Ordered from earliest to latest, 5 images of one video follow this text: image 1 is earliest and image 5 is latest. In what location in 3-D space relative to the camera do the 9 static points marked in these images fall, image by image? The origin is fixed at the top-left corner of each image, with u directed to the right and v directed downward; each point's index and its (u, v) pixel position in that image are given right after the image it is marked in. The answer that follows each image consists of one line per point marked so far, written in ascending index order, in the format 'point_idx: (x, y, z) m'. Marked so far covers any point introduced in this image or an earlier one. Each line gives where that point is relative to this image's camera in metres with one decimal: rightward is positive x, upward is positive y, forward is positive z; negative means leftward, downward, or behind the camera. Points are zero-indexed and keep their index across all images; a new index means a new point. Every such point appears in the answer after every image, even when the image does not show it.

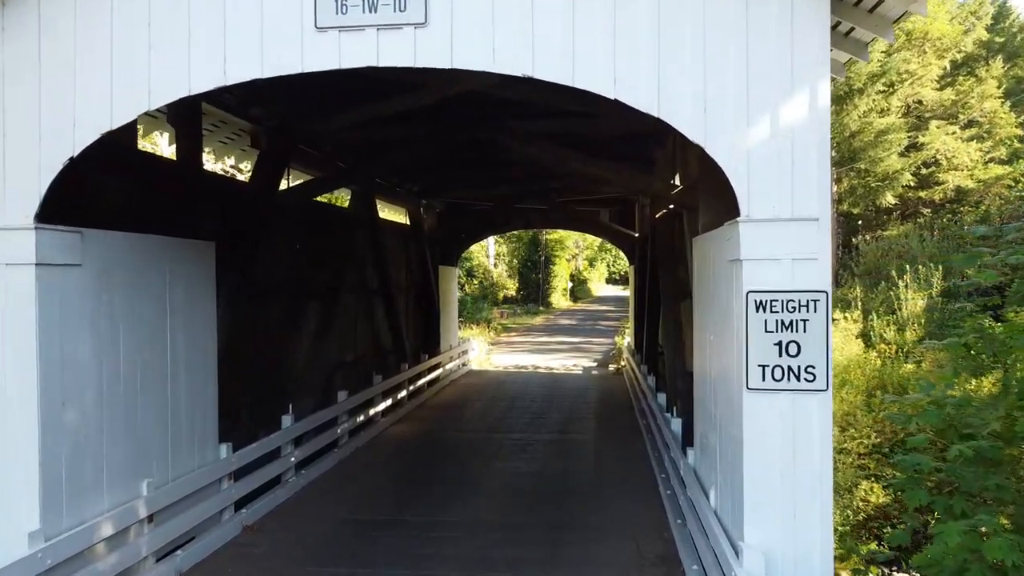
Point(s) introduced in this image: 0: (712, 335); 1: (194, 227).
0: (+0.7, -0.2, +4.0) m
1: (-1.4, +0.3, +5.1) m
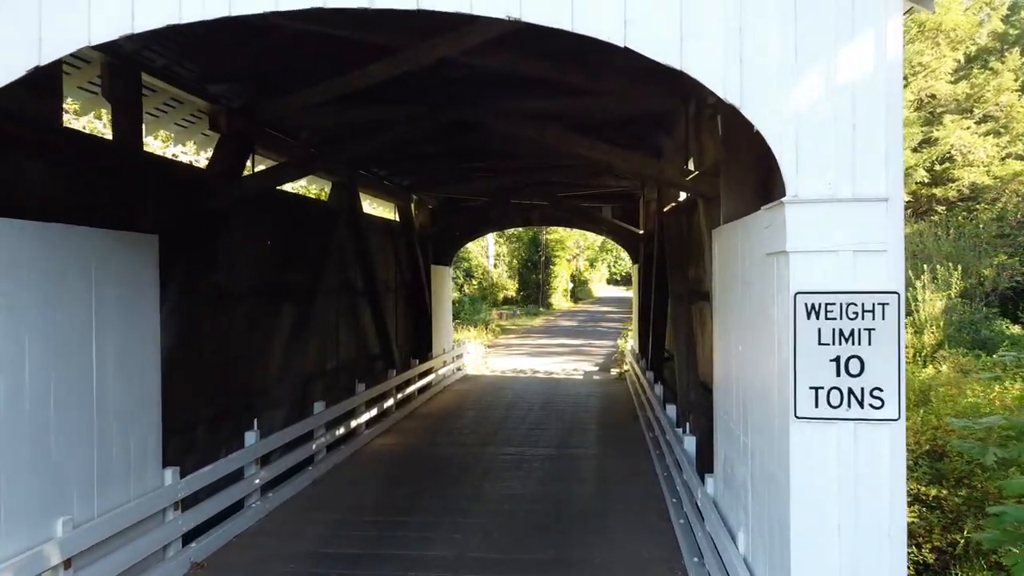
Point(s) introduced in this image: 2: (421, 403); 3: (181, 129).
0: (+0.7, -0.2, +3.3) m
1: (-1.5, +0.3, +4.4) m
2: (-0.8, -1.0, +10.3) m
3: (-1.7, +0.8, +5.9) m
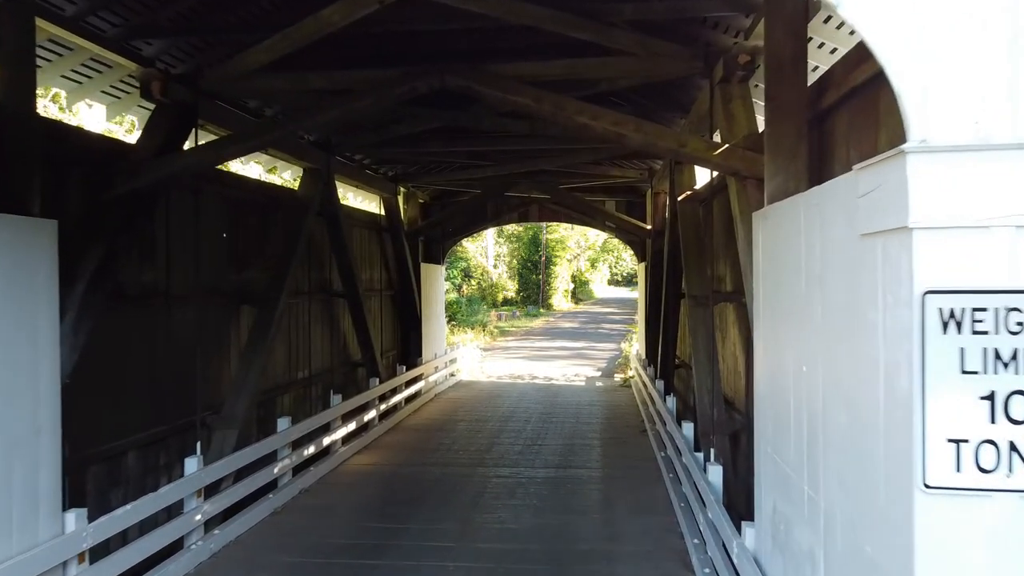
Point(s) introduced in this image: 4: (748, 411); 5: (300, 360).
0: (+0.6, -0.2, +2.4) m
1: (-1.5, +0.3, +3.6) m
2: (-0.9, -1.0, +9.4) m
3: (-1.8, +0.8, +5.0) m
4: (+1.0, -0.5, +4.8) m
5: (-1.3, -0.5, +7.2) m
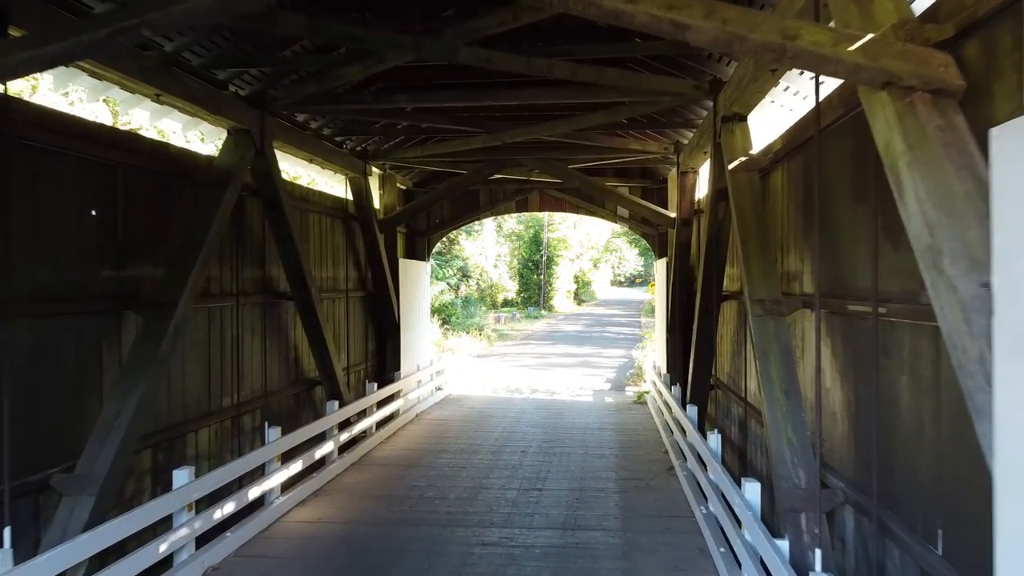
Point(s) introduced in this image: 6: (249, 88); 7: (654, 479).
0: (+0.6, -0.2, +0.7) m
1: (-1.6, +0.3, +1.8) m
2: (-0.9, -1.0, +7.7) m
3: (-1.8, +0.8, +3.3) m
4: (+1.0, -0.5, +3.1) m
5: (-1.4, -0.5, +5.4) m
6: (-1.3, +1.0, +5.6) m
7: (+0.8, -1.1, +6.4) m
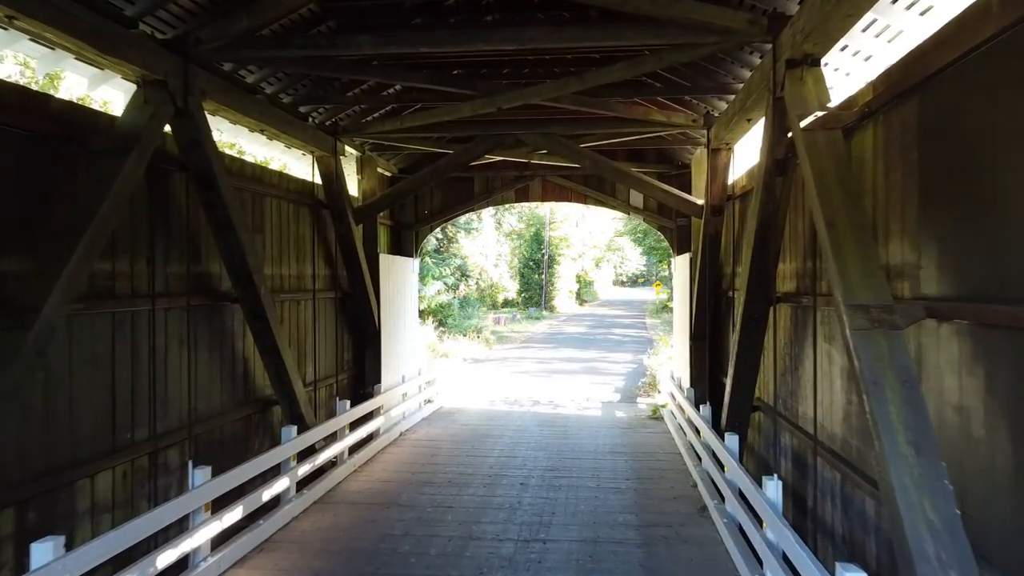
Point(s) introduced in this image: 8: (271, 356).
0: (+0.5, -0.2, -0.6) m
1: (-1.6, +0.3, +0.6) m
2: (-0.9, -1.0, +6.5) m
3: (-1.8, +0.8, +2.1) m
4: (+1.0, -0.5, +1.9) m
5: (-1.4, -0.5, +4.2) m
6: (-1.3, +1.0, +4.3) m
7: (+0.8, -1.1, +5.2) m
8: (-1.1, -0.3, +5.3) m
